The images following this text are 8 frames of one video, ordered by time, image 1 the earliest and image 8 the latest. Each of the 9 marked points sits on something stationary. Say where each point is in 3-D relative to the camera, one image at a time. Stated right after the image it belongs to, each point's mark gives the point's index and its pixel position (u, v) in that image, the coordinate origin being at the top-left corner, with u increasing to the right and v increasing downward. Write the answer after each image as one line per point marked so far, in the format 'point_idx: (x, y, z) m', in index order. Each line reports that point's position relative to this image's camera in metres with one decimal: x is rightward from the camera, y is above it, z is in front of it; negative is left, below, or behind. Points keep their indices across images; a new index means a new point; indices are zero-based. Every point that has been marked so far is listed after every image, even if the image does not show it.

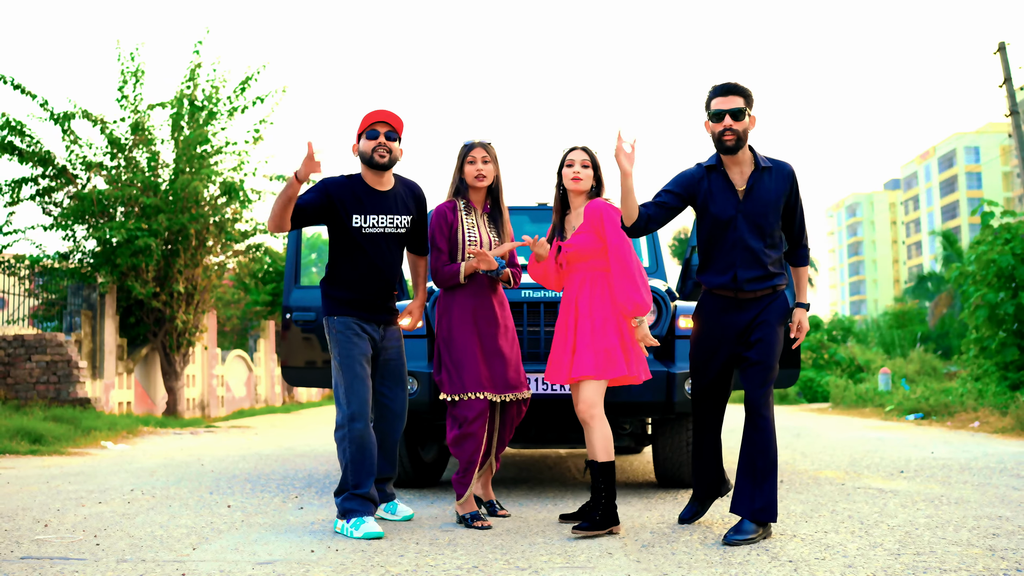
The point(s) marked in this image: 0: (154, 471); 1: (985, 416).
0: (-2.9, -1.5, +7.0) m
1: (+6.9, -1.9, +12.4) m
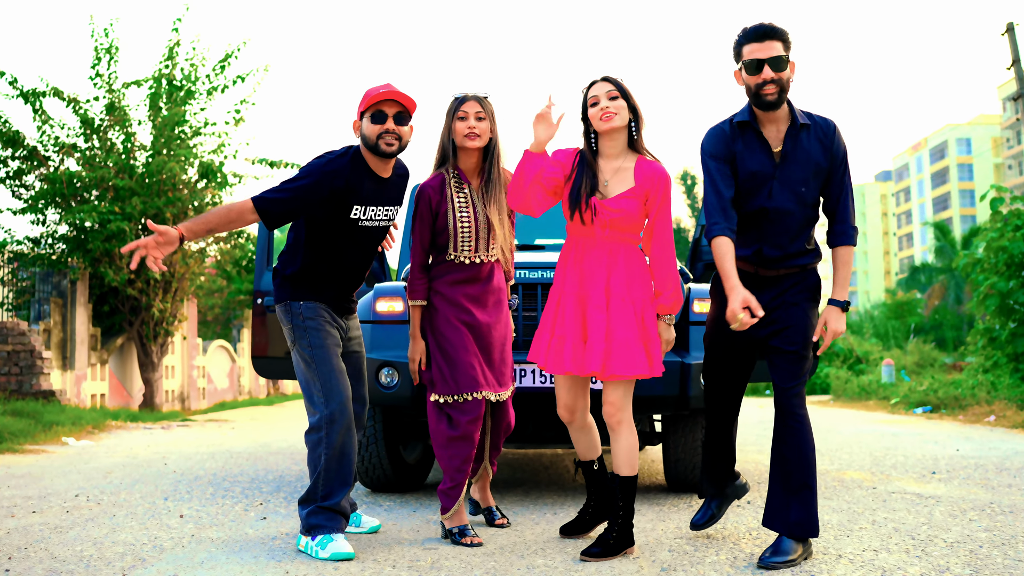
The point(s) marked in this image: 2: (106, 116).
0: (-3.0, -1.4, +6.4) m
1: (+6.8, -1.7, +11.8) m
2: (-6.8, +2.9, +14.2) m
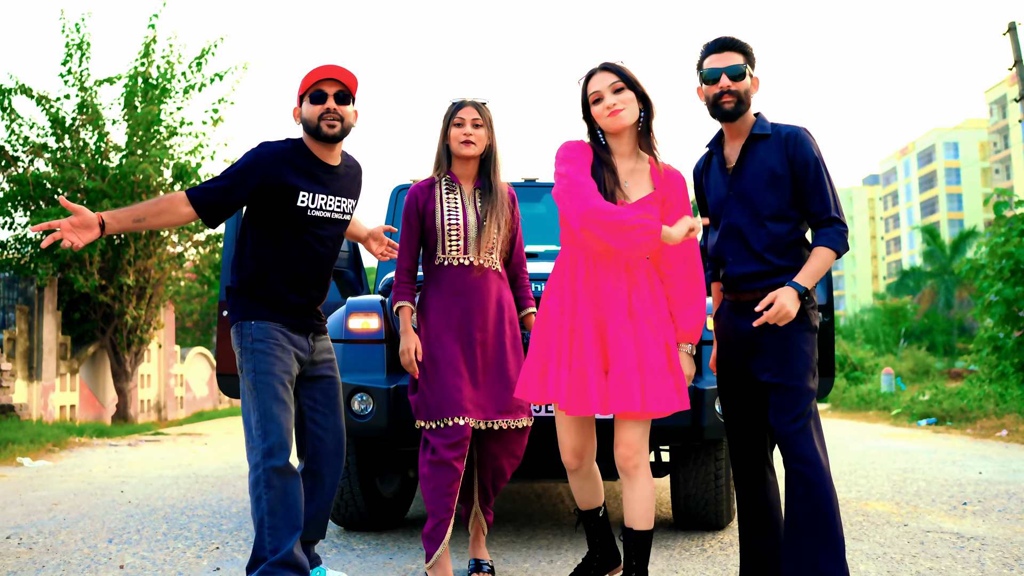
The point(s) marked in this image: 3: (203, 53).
0: (-3.1, -1.4, +5.8) m
1: (+6.7, -1.8, +11.3) m
2: (-7.0, +2.8, +13.6) m
3: (-5.1, +3.8, +13.8) m
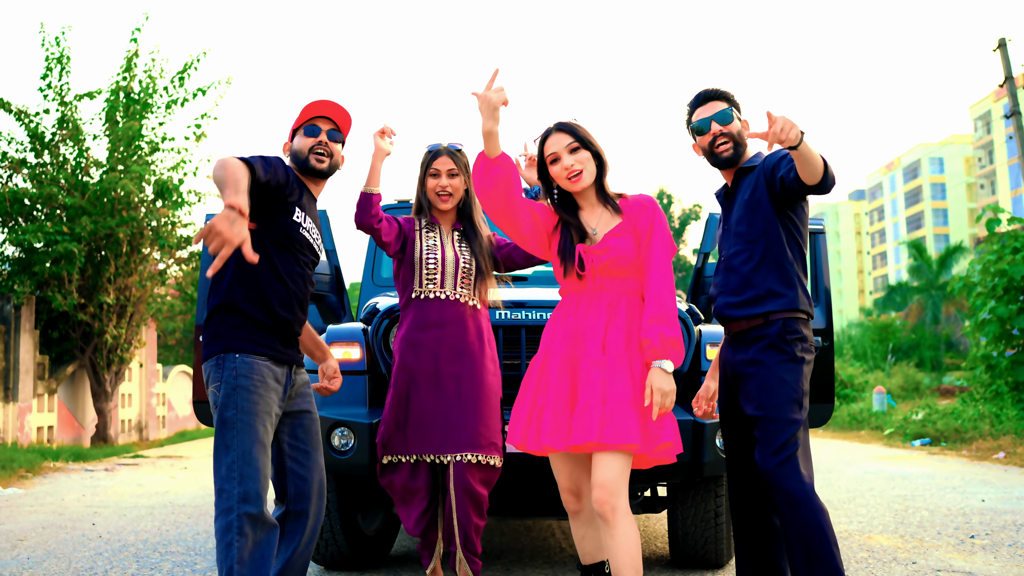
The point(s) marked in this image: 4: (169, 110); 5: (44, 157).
0: (-3.1, -1.6, +5.5) m
1: (+6.5, -2.1, +11.2) m
2: (-7.1, +2.5, +13.3) m
3: (-5.2, +3.5, +13.6) m
4: (-5.6, +2.9, +13.8) m
5: (-7.2, +2.0, +13.1) m
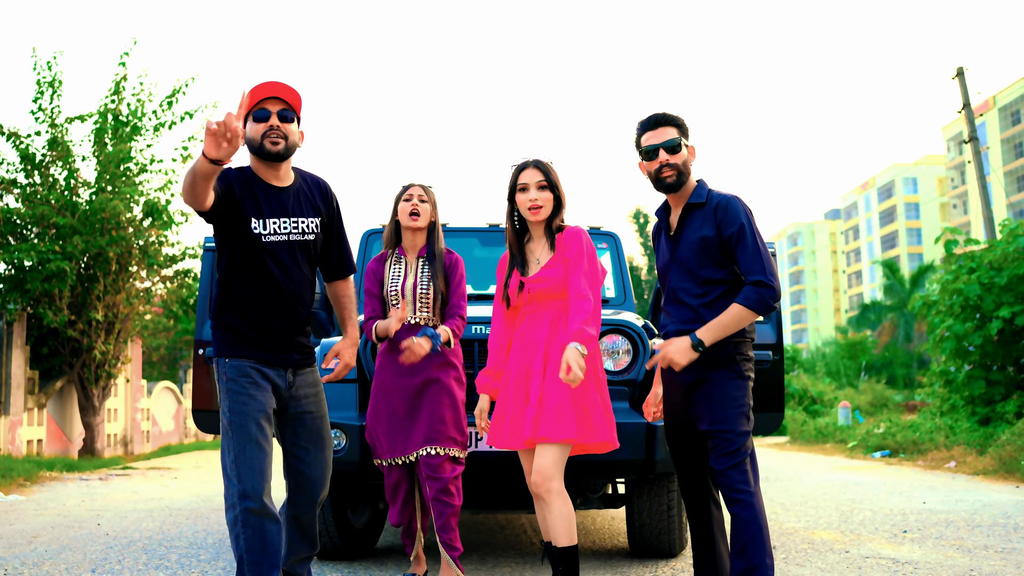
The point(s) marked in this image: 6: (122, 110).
0: (-3.3, -1.7, +5.9) m
1: (+6.2, -2.3, +11.8) m
2: (-7.5, +2.2, +13.7) m
3: (-5.6, +3.3, +14.1) m
4: (-6.0, +2.6, +14.3) m
5: (-7.6, +1.8, +13.5) m
6: (-6.5, +3.0, +14.1) m
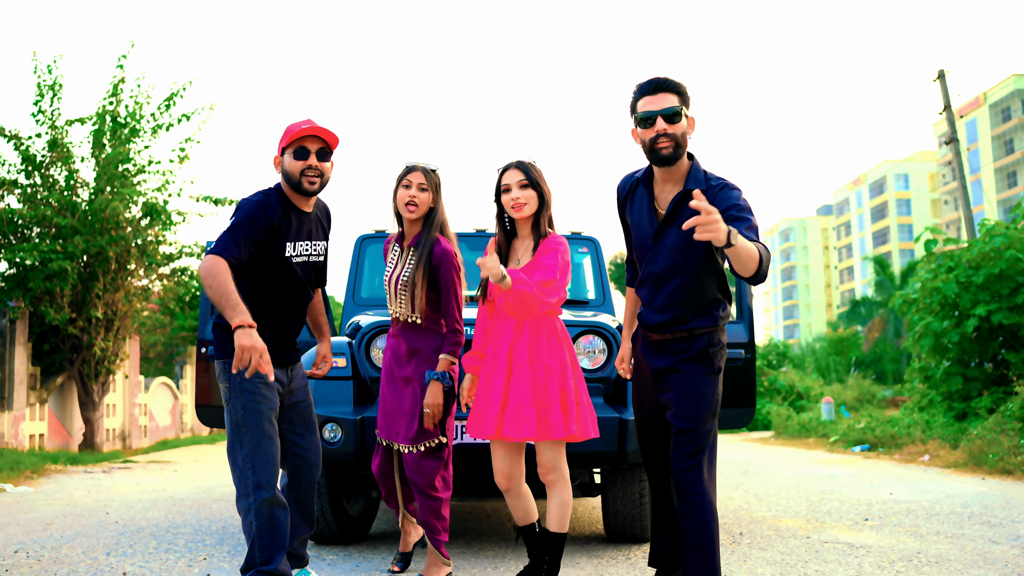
0: (-3.4, -1.7, +6.3) m
1: (+6.1, -2.3, +12.2) m
2: (-7.6, +2.2, +14.0) m
3: (-5.7, +3.3, +14.4) m
4: (-6.1, +2.6, +14.6) m
5: (-7.7, +1.8, +13.8) m
6: (-6.6, +3.0, +14.4) m
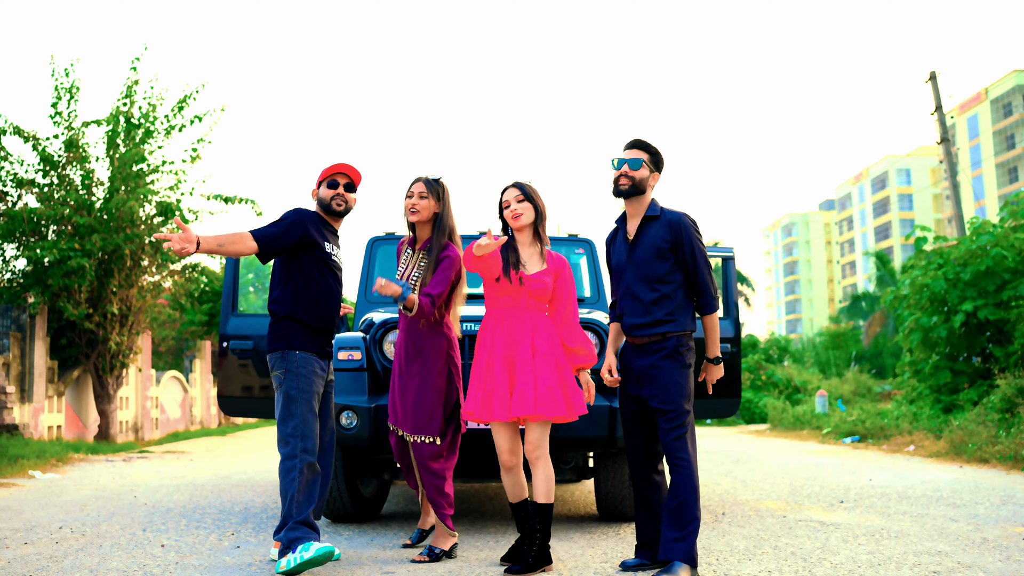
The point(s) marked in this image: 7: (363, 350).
0: (-3.4, -1.7, +6.8) m
1: (+6.1, -2.3, +12.7) m
2: (-7.6, +2.3, +14.5) m
3: (-5.7, +3.4, +14.8) m
4: (-6.1, +2.7, +15.0) m
5: (-7.7, +1.9, +14.3) m
6: (-6.6, +3.1, +14.9) m
7: (-0.9, -0.4, +5.4) m
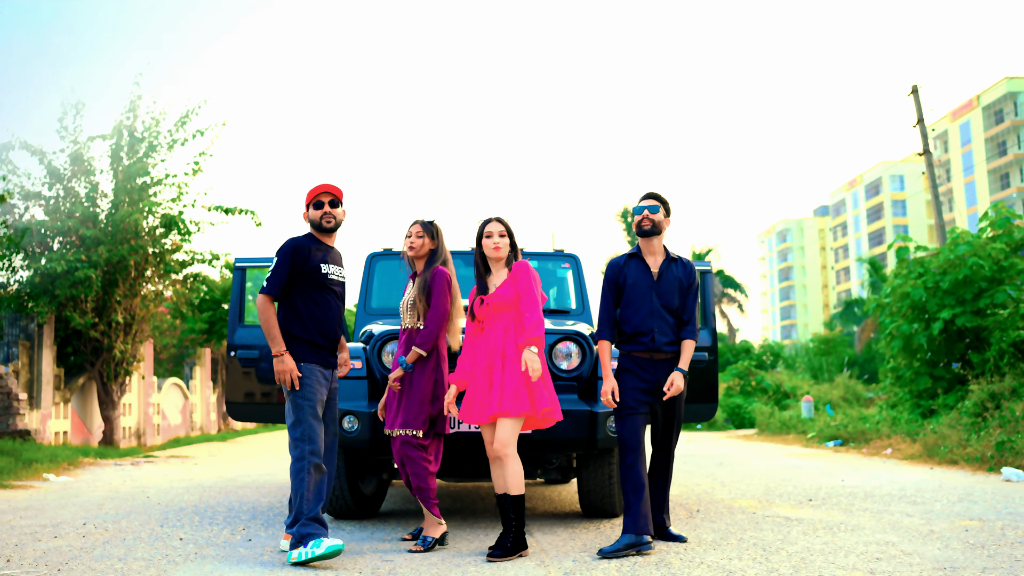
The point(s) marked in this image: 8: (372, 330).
0: (-3.5, -1.8, +7.2) m
1: (+6.0, -2.4, +13.2) m
2: (-7.7, +2.1, +14.9) m
3: (-5.8, +3.2, +15.3) m
4: (-6.2, +2.5, +15.5) m
5: (-7.8, +1.7, +14.7) m
6: (-6.7, +2.9, +15.3) m
7: (-1.0, -0.5, +5.9) m
8: (-1.0, -0.3, +6.2) m
